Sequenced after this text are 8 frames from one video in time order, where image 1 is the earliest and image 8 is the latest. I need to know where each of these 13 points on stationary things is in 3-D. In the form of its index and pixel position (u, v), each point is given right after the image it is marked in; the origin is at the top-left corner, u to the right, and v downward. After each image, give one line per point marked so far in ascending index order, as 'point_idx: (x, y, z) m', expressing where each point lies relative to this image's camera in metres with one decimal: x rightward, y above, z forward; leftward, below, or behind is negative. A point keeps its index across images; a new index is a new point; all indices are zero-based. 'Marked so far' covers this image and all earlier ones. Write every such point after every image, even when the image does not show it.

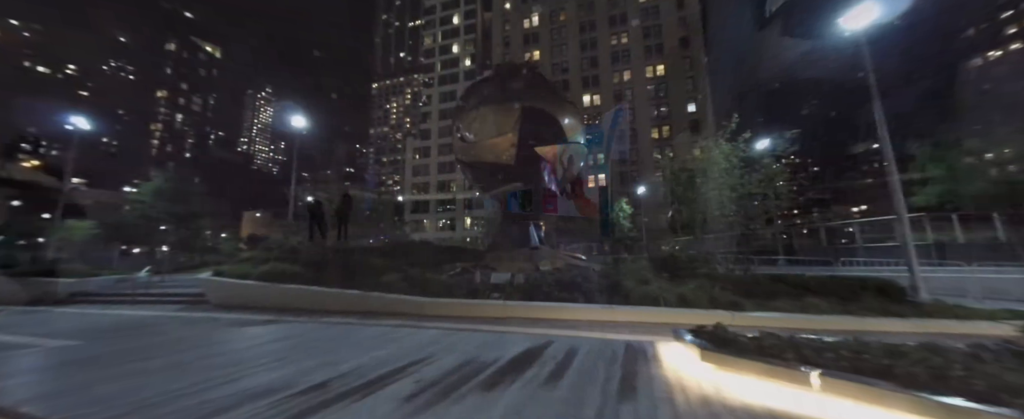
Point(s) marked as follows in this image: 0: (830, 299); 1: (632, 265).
0: (+8.1, -2.2, +7.8) m
1: (+4.0, -1.8, +10.3) m
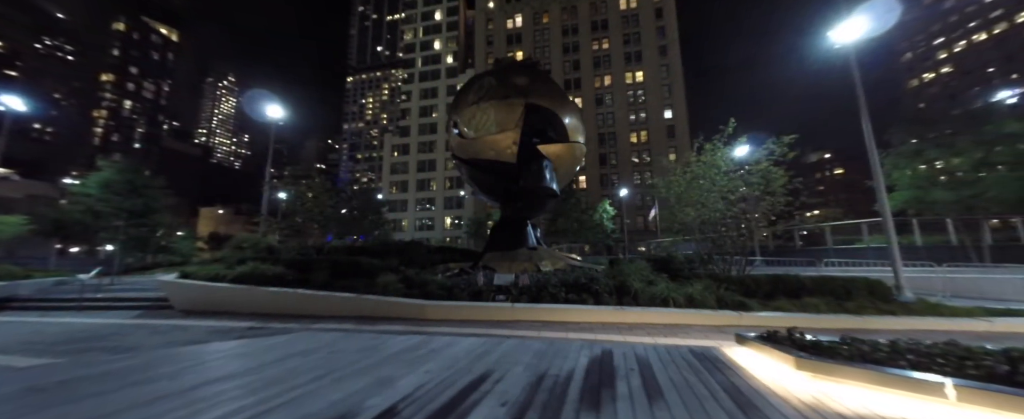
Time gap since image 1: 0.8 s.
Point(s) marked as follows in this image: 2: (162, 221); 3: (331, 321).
0: (+8.4, -2.3, +8.1) m
1: (+4.0, -1.9, +10.3) m
2: (-20.7, -0.7, +18.2) m
3: (-4.5, -2.9, +7.9) m
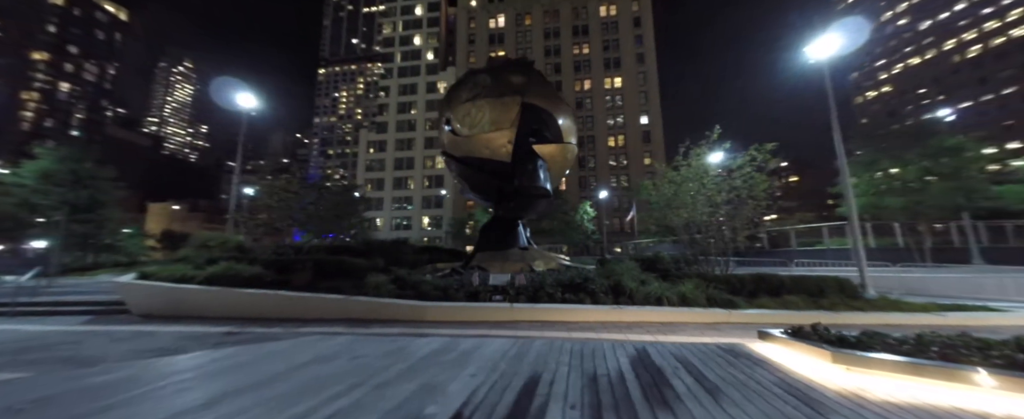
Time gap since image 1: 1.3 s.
0: (+8.3, -2.4, +8.7) m
1: (+3.8, -1.9, +10.5) m
2: (-21.5, -0.4, +16.5) m
3: (-4.5, -2.8, +7.4) m
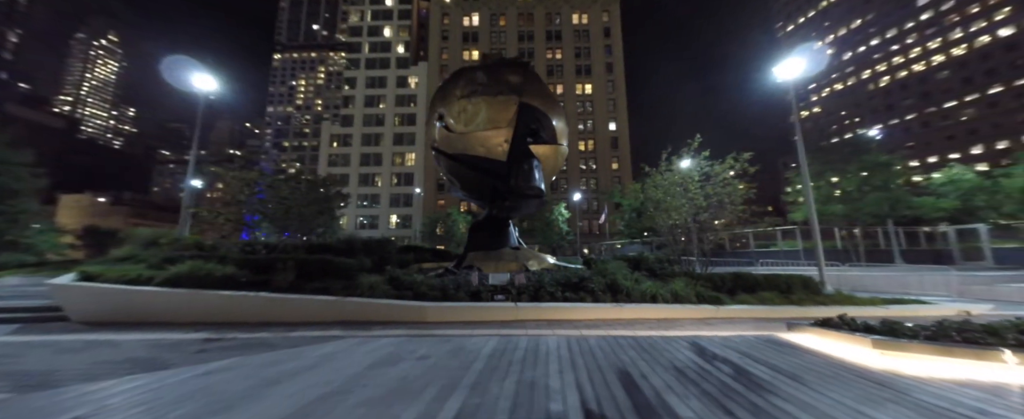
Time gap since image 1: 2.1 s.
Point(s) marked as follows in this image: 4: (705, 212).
0: (+8.2, -2.5, +9.6) m
1: (+3.6, -1.9, +10.9) m
2: (-22.1, +0.1, +14.1) m
3: (-4.4, -2.7, +6.9) m
4: (+7.5, 0.0, +11.8) m
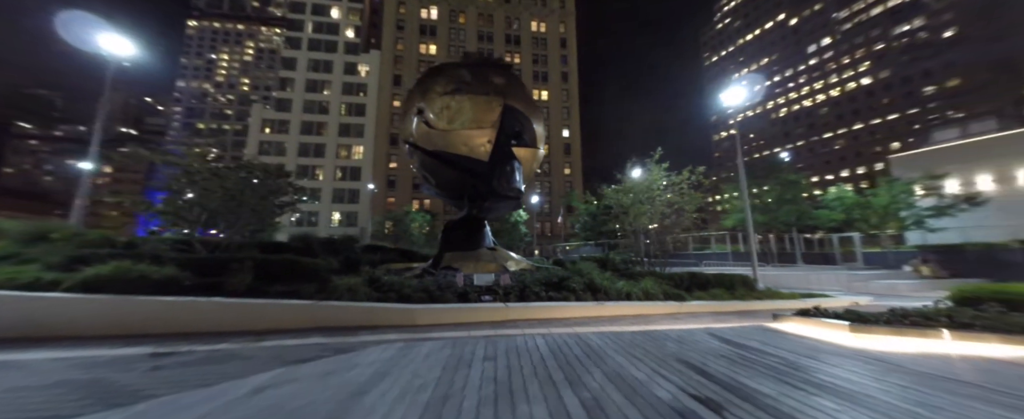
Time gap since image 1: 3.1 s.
0: (+7.5, -2.8, +11.0) m
1: (+2.8, -2.1, +11.5) m
2: (-23.1, +0.7, +10.3) m
3: (-4.4, -2.6, +6.2) m
4: (+6.5, -0.2, +13.0) m
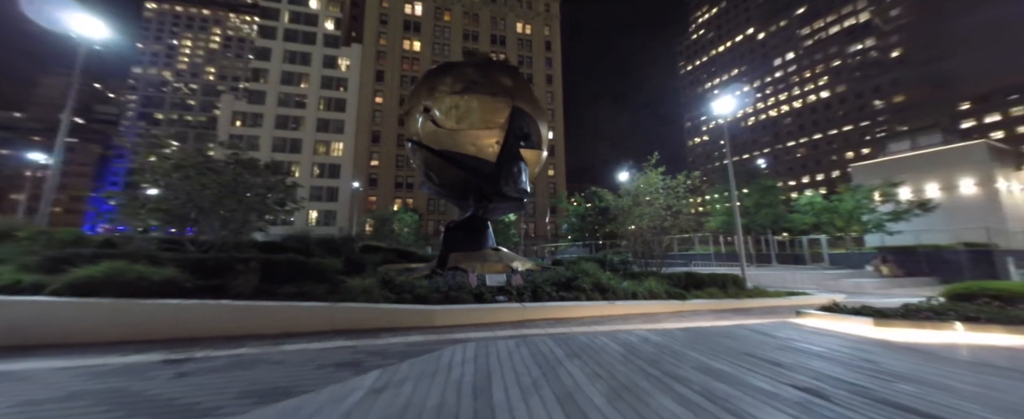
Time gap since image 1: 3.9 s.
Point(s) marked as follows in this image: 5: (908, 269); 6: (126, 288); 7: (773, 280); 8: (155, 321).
0: (+7.7, -2.9, +11.6) m
1: (+2.9, -2.1, +11.8) m
2: (-22.7, +1.0, +8.8) m
3: (-3.9, -2.5, +6.0) m
4: (+6.6, -0.3, +13.6) m
5: (+20.4, -3.1, +15.9) m
6: (-7.8, -1.6, +6.2) m
7: (+14.4, -3.8, +16.8) m
8: (-6.9, -2.2, +6.0) m
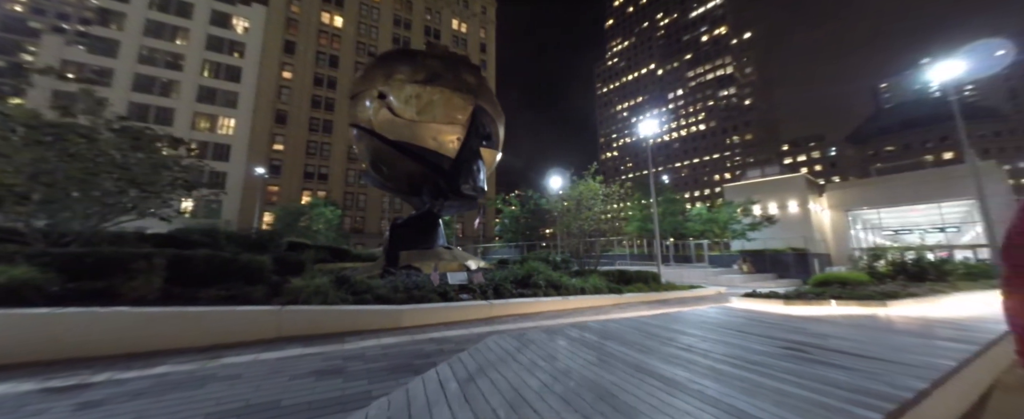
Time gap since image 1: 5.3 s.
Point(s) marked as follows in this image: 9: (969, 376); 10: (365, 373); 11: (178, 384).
0: (+5.7, -3.2, +13.4) m
1: (+1.0, -2.2, +12.4) m
2: (-22.9, +2.0, +3.0) m
3: (-4.1, -2.3, +5.1) m
4: (+4.2, -0.6, +15.0) m
5: (+16.8, -3.9, +20.8) m
6: (-7.9, -1.2, +4.3) m
7: (+10.7, -4.4, +20.2) m
8: (-7.0, -1.8, +4.3) m
9: (+4.5, -1.6, +3.0) m
10: (-2.0, -2.2, +4.2) m
11: (-4.1, -2.2, +3.8) m
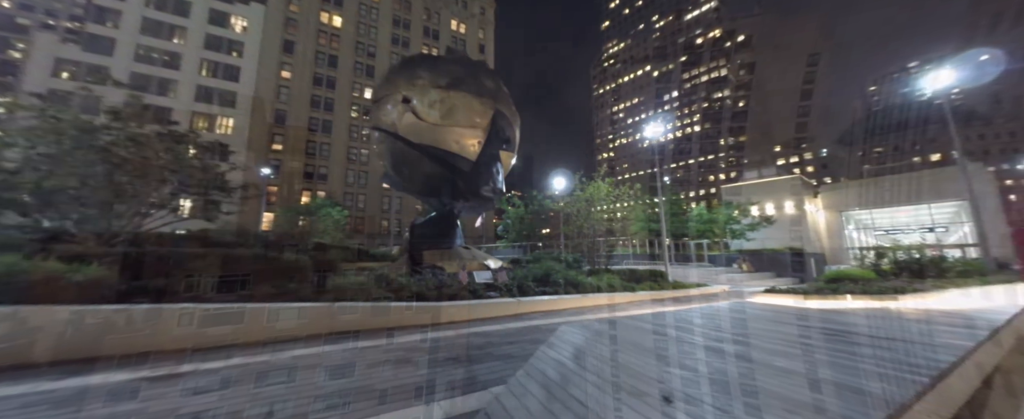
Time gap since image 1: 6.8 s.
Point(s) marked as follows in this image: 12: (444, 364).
0: (+6.3, -3.2, +13.9) m
1: (+1.6, -2.2, +12.8) m
2: (-22.1, +2.0, +3.0) m
3: (-3.4, -2.3, +5.4) m
4: (+4.8, -0.6, +15.5) m
5: (+17.3, -4.0, +21.5) m
6: (-7.1, -1.2, +4.5) m
7: (+11.2, -4.4, +20.7) m
8: (-6.2, -1.8, +4.6) m
9: (+5.3, -1.7, +3.5) m
10: (-1.2, -2.2, +4.5) m
11: (-3.4, -2.2, +4.1) m
12: (-1.0, -2.2, +4.4) m
